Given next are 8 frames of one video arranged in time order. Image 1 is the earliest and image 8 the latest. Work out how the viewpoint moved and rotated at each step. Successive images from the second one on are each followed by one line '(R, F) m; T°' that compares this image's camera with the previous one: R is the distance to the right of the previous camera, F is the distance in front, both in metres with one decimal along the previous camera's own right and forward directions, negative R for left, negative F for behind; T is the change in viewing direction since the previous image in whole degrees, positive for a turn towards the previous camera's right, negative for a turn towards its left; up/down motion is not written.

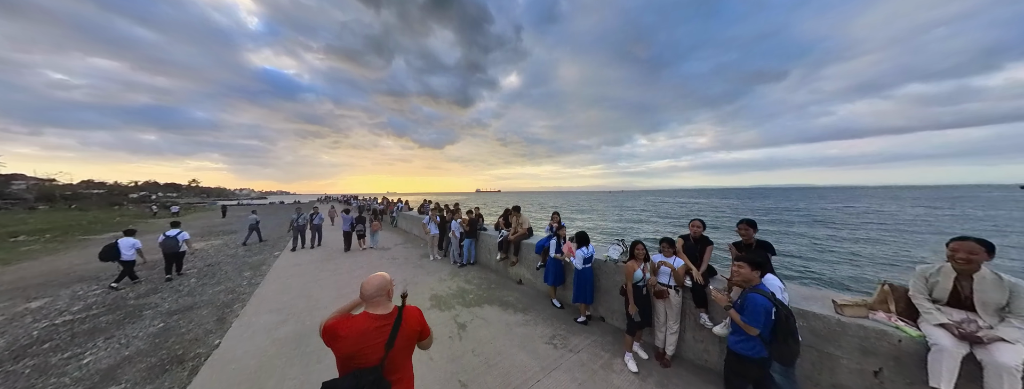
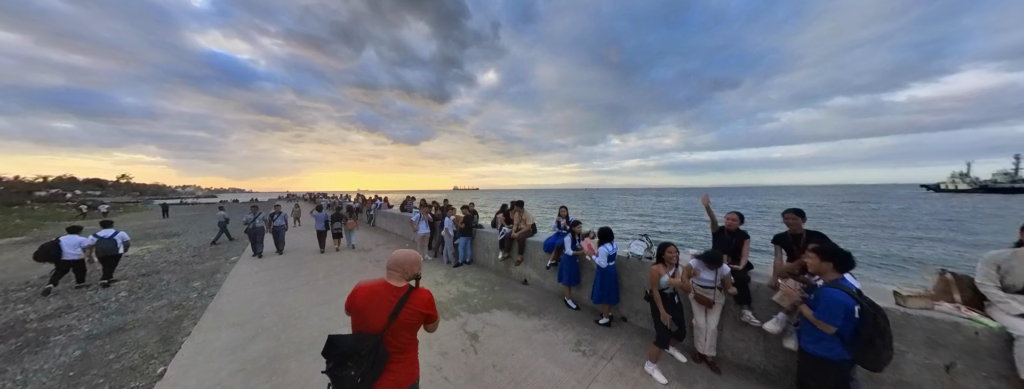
(-0.6, +0.5) m; +5°
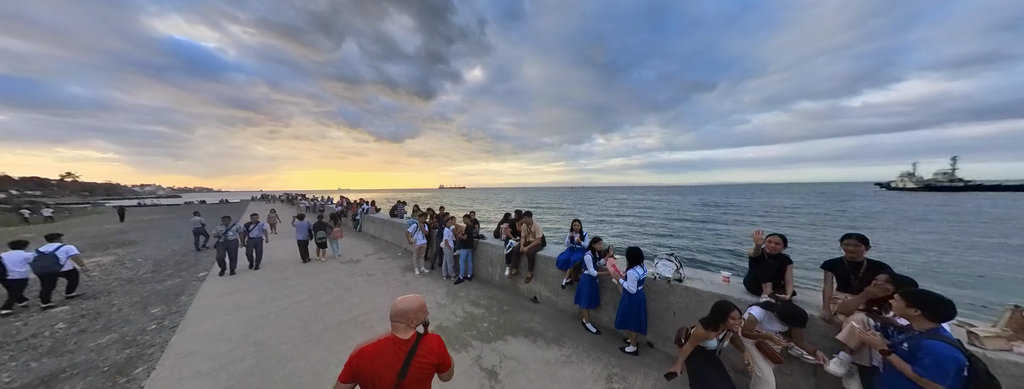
(-0.5, +0.4) m; +3°
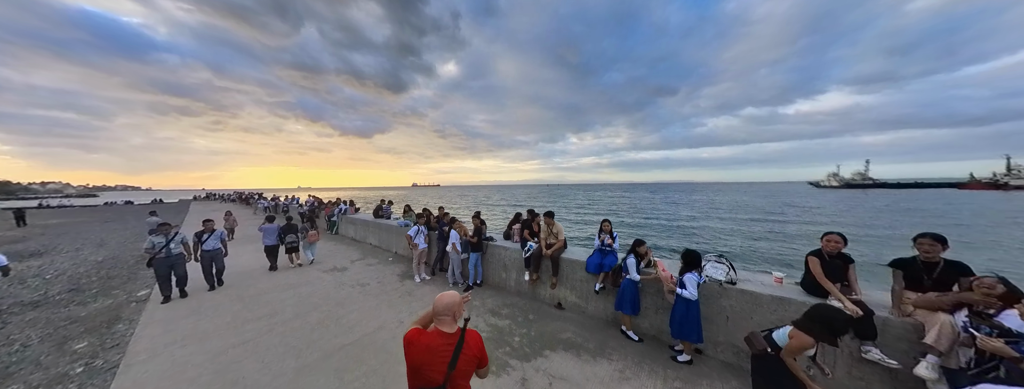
(-0.9, +0.5) m; +6°
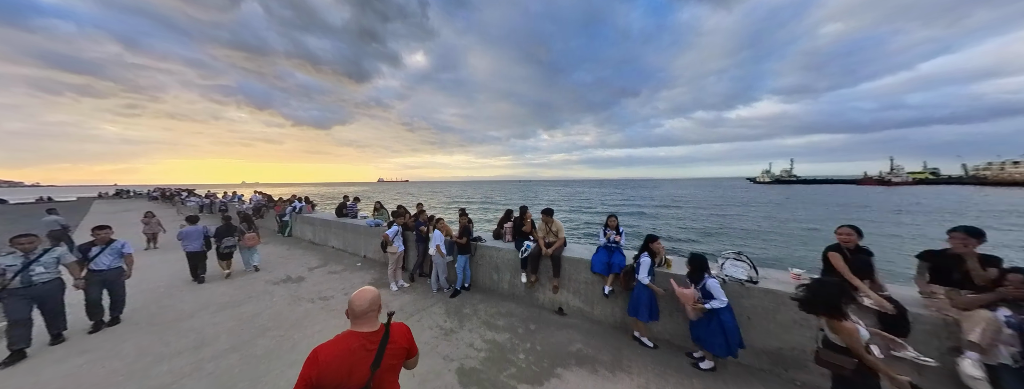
(-0.4, +0.6) m; +7°
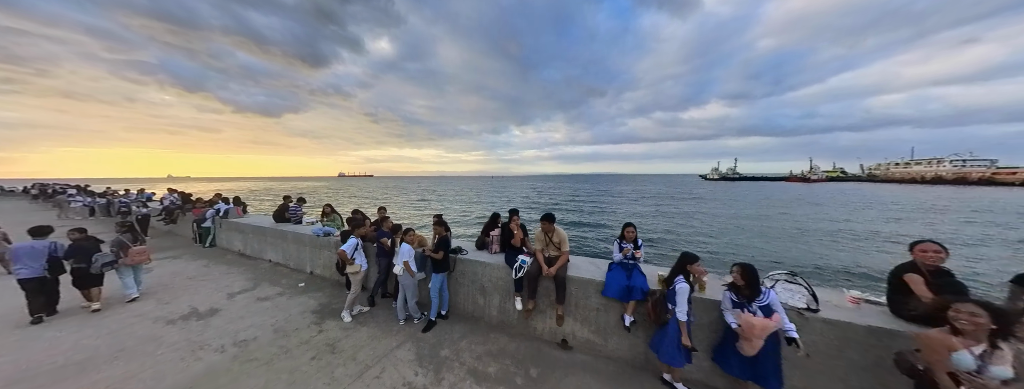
(-0.3, +1.0) m; +7°
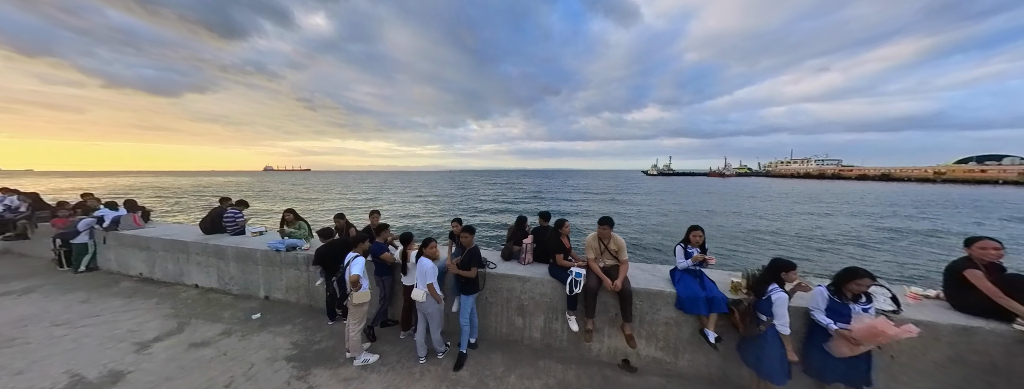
(-1.1, +0.7) m; +10°
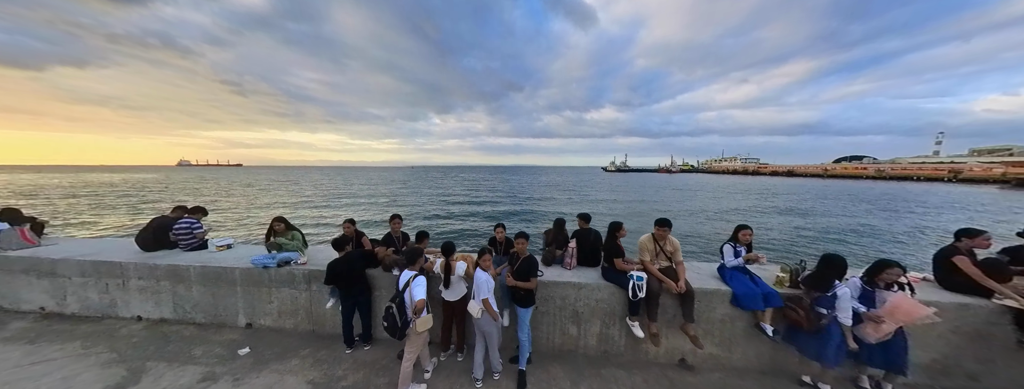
(-1.1, +0.3) m; +9°
